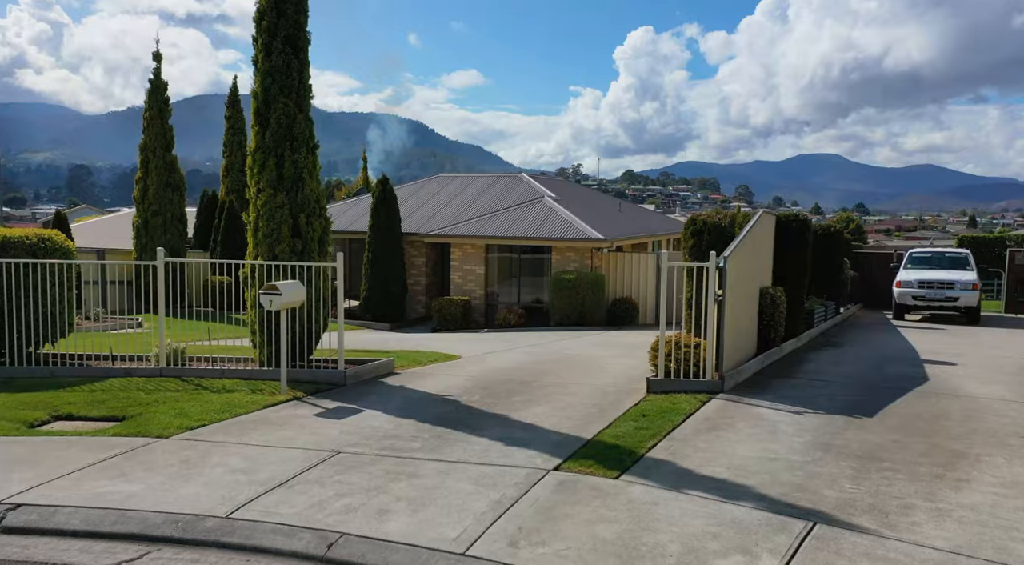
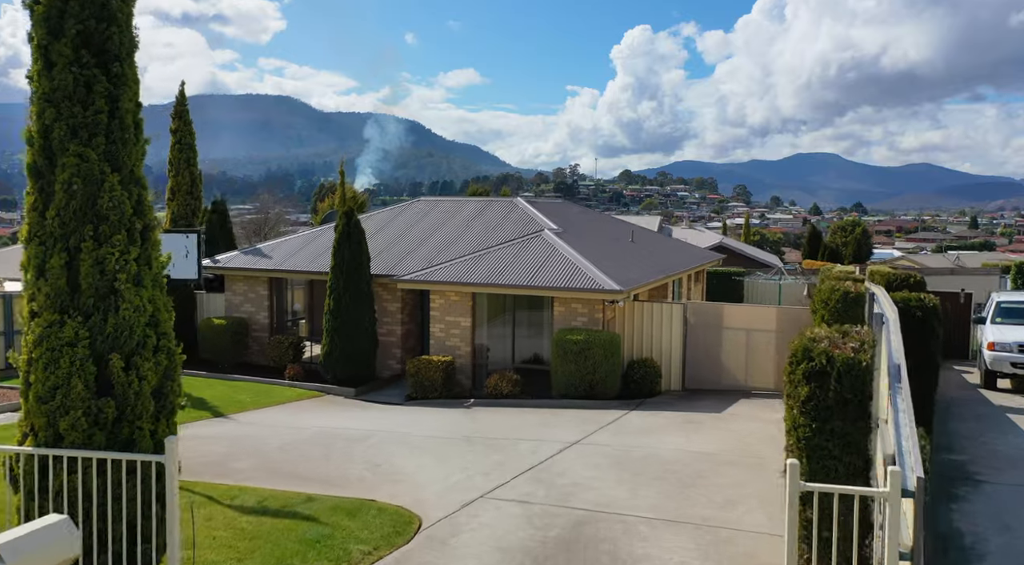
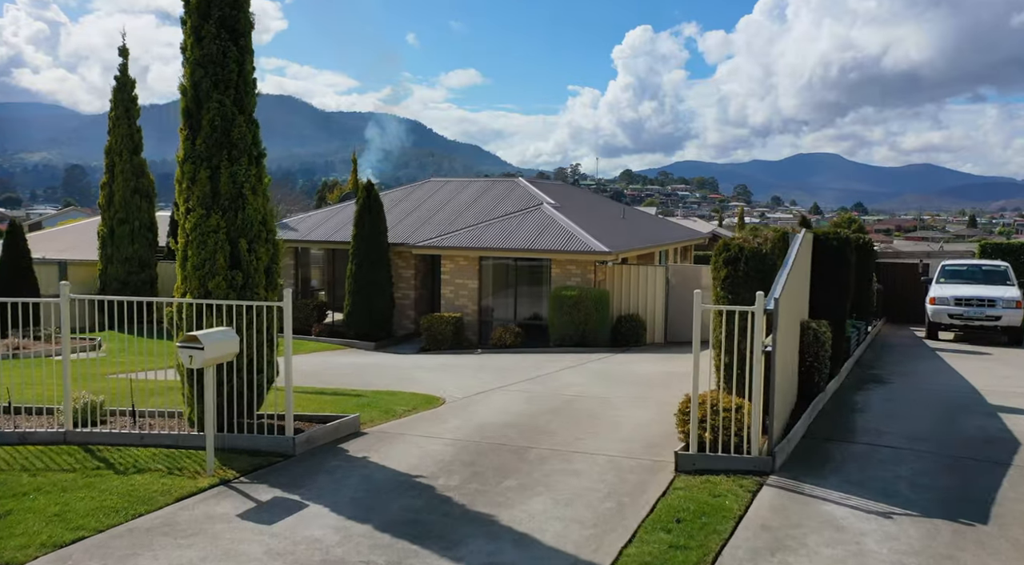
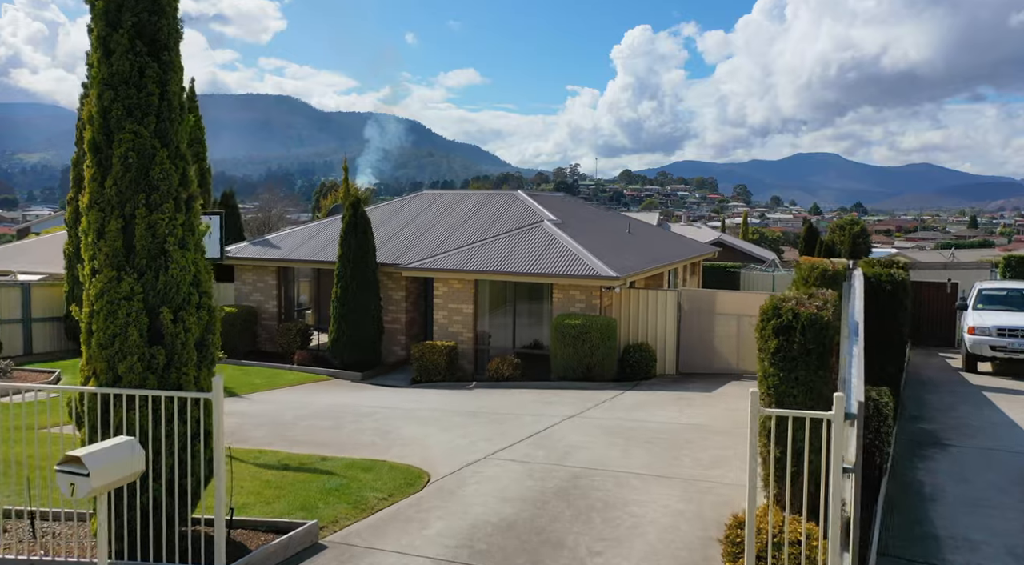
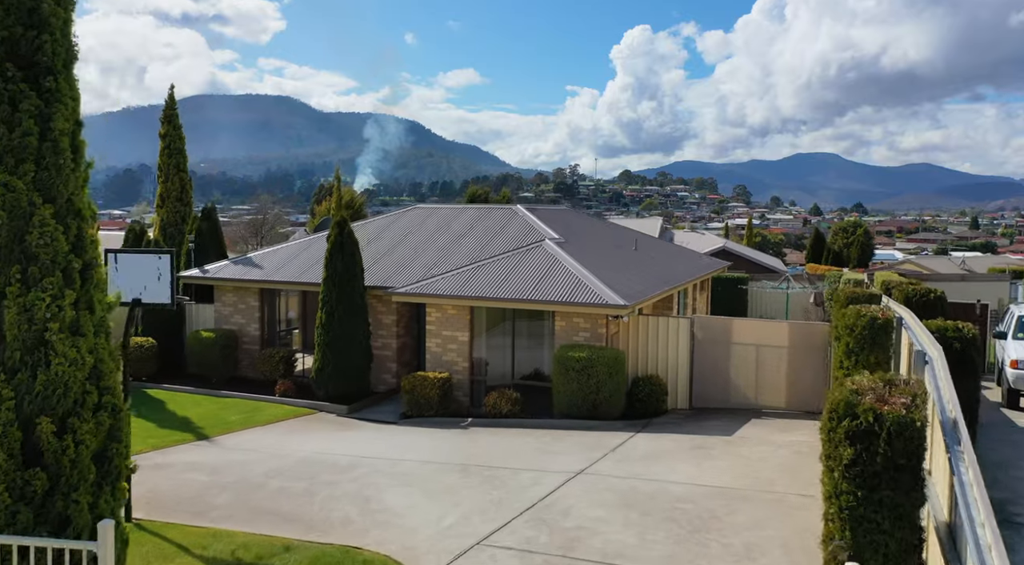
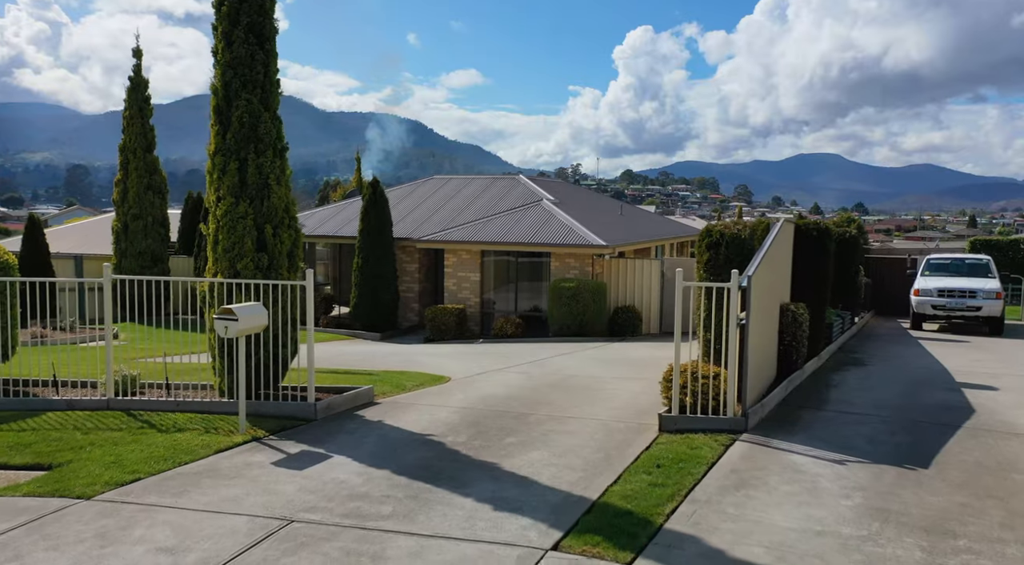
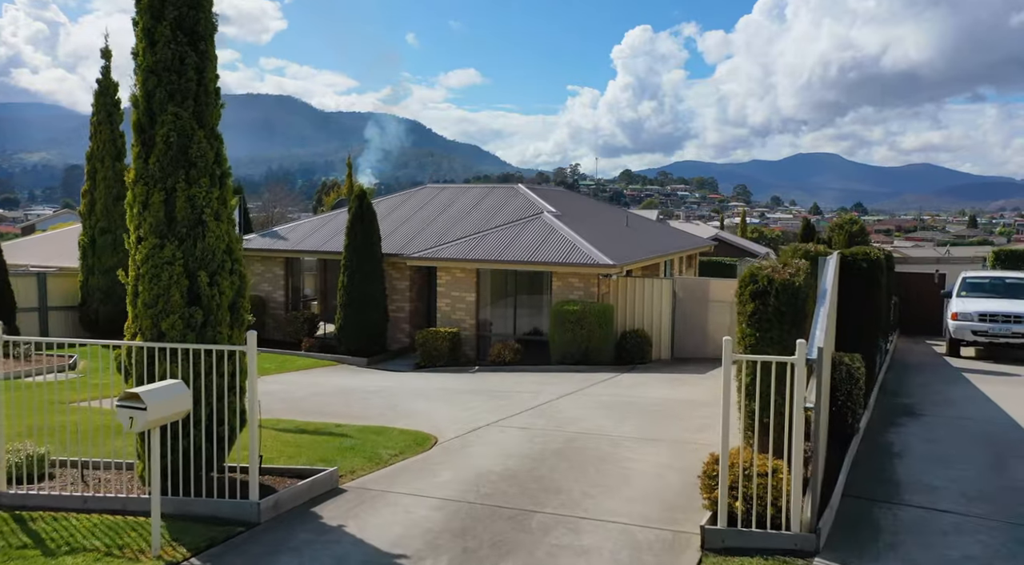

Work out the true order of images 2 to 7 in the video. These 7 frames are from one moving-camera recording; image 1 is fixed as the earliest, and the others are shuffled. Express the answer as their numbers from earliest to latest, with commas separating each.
6, 3, 7, 4, 2, 5
